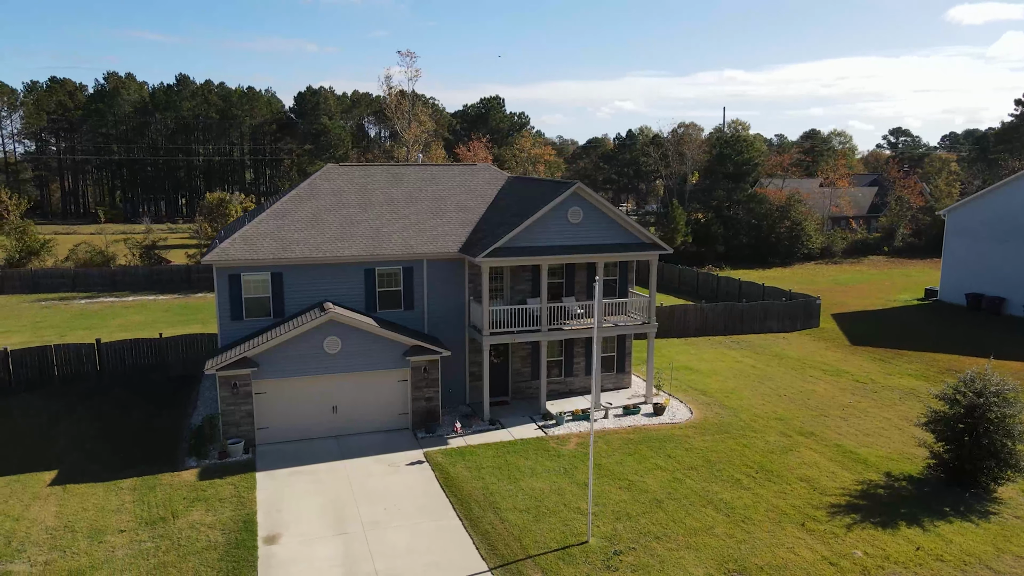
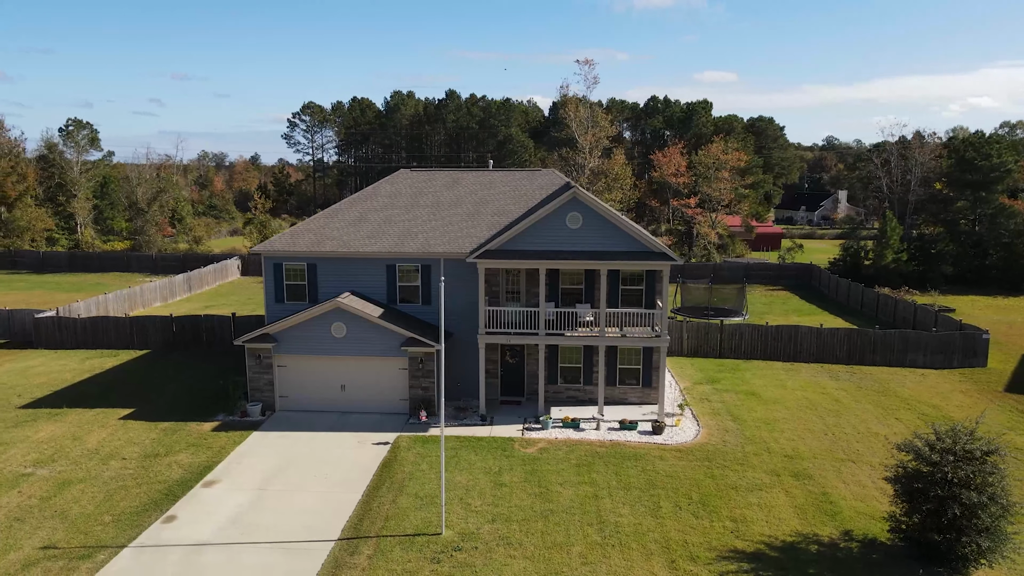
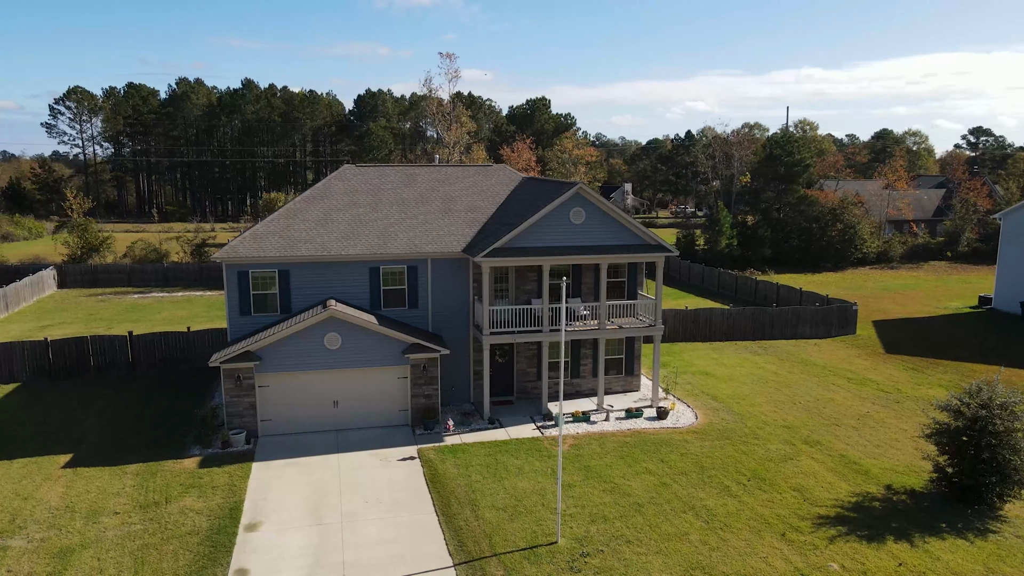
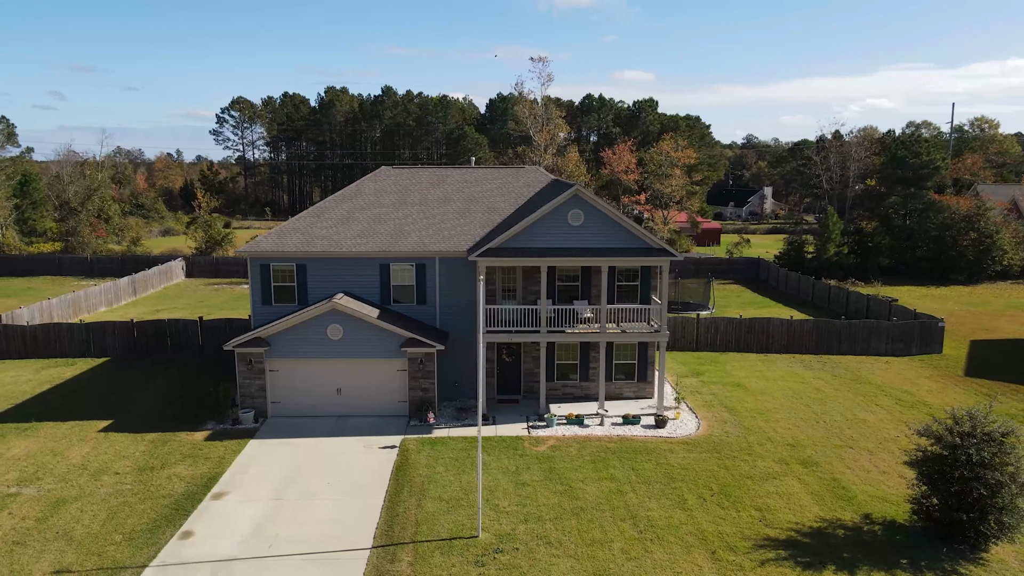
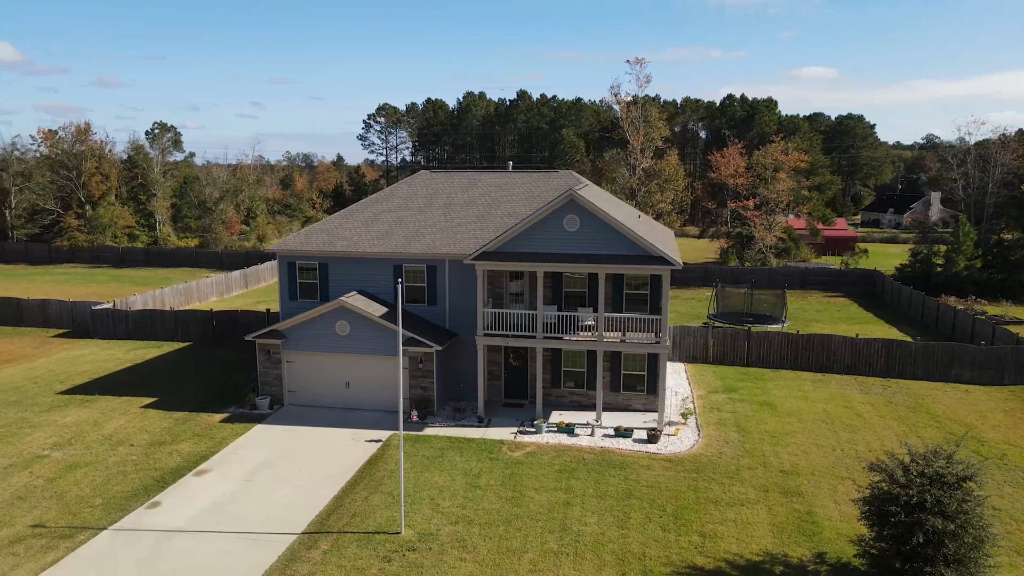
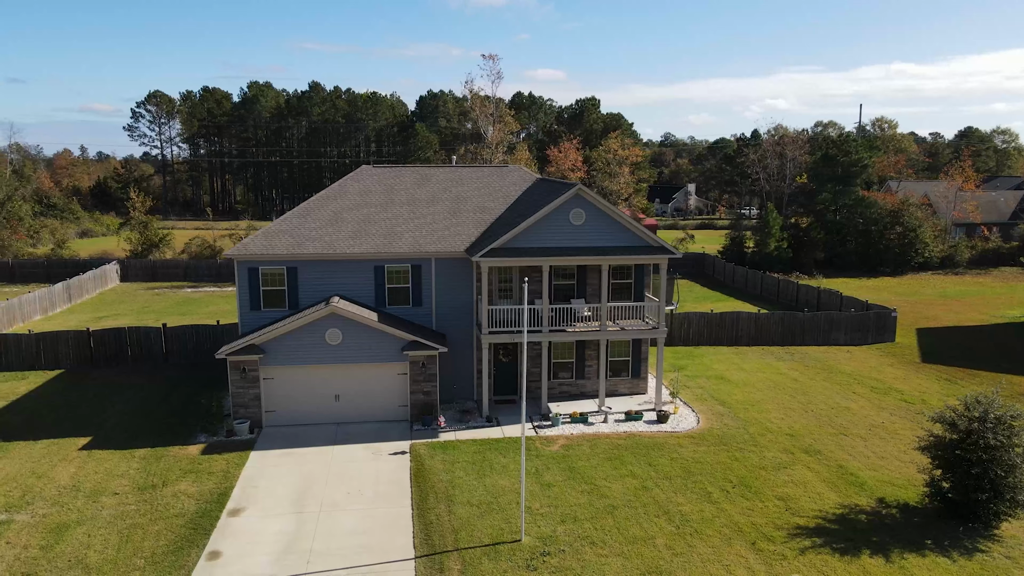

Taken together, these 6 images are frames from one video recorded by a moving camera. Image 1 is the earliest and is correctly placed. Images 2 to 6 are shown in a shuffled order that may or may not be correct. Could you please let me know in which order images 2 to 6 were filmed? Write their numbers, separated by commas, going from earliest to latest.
3, 6, 4, 2, 5
